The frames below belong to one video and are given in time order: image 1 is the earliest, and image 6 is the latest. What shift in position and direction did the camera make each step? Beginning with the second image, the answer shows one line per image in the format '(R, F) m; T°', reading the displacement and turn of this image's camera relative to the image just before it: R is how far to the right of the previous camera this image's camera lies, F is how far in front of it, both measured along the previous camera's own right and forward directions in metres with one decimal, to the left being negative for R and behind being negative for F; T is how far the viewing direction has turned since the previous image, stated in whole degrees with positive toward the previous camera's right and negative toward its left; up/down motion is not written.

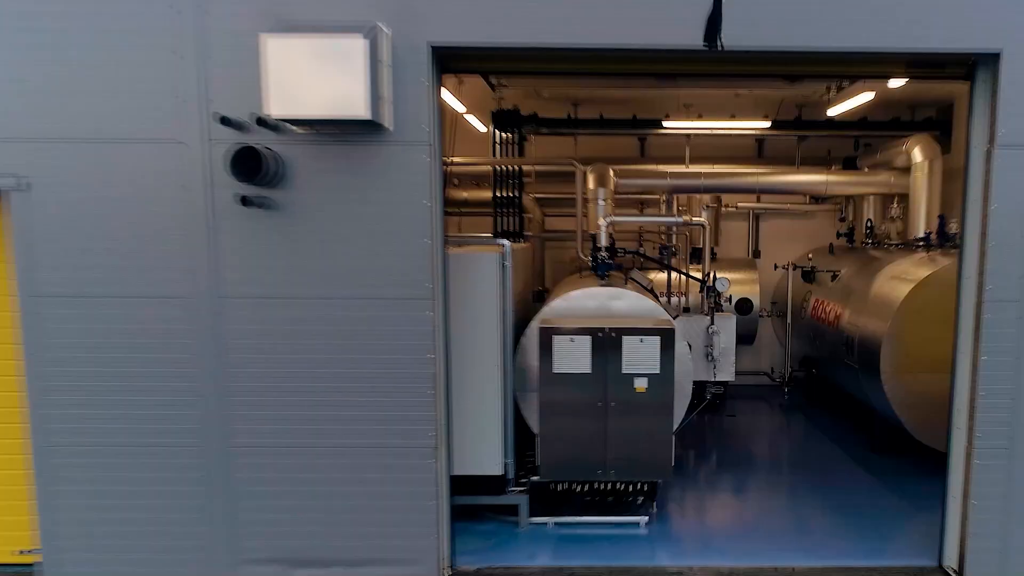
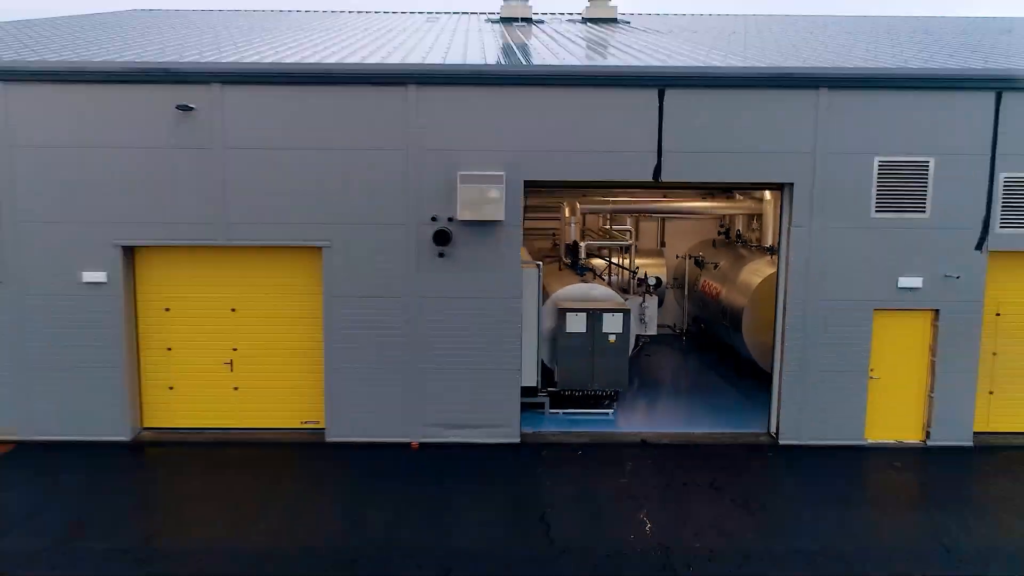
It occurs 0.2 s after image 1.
(-0.2, -1.0) m; +5°
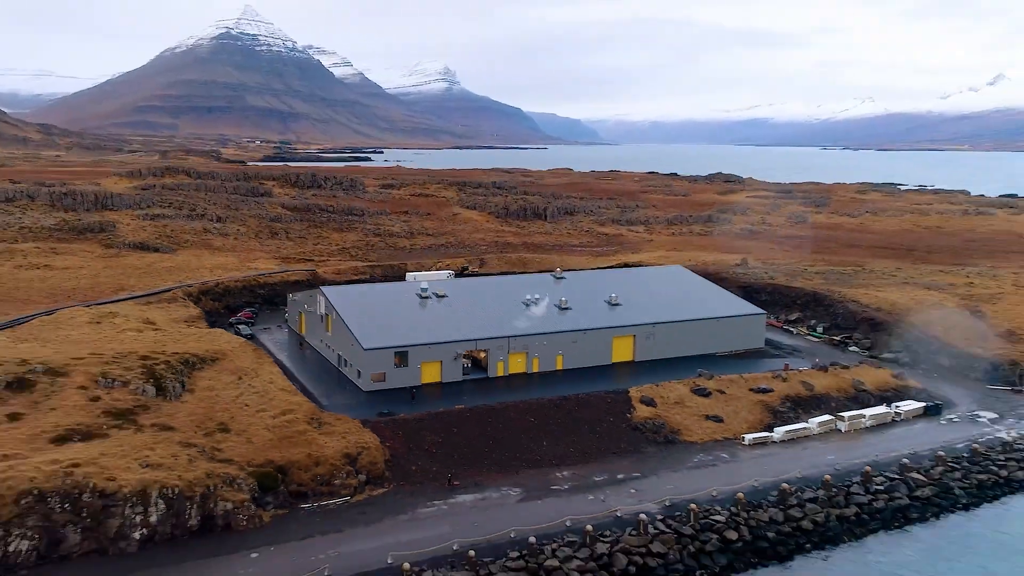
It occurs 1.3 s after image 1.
(-4.5, -16.9) m; +15°
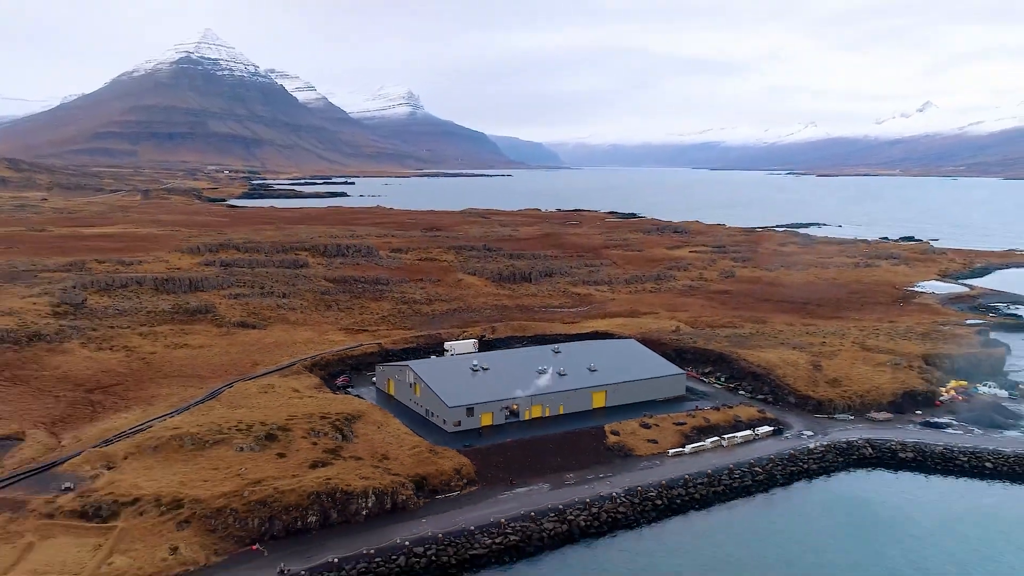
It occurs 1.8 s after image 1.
(-1.3, -13.2) m; +1°
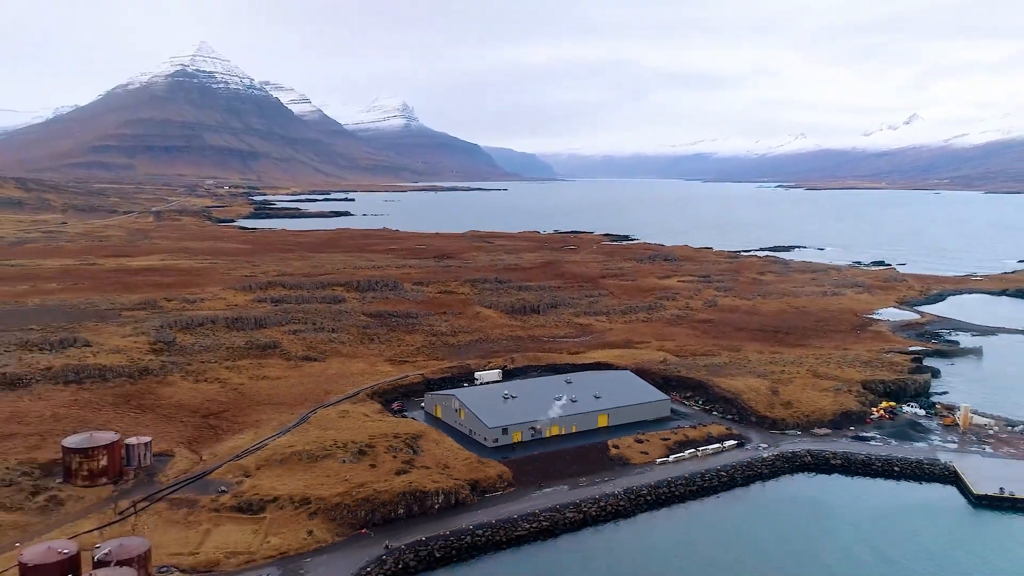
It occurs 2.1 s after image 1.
(-0.9, -10.2) m; 0°
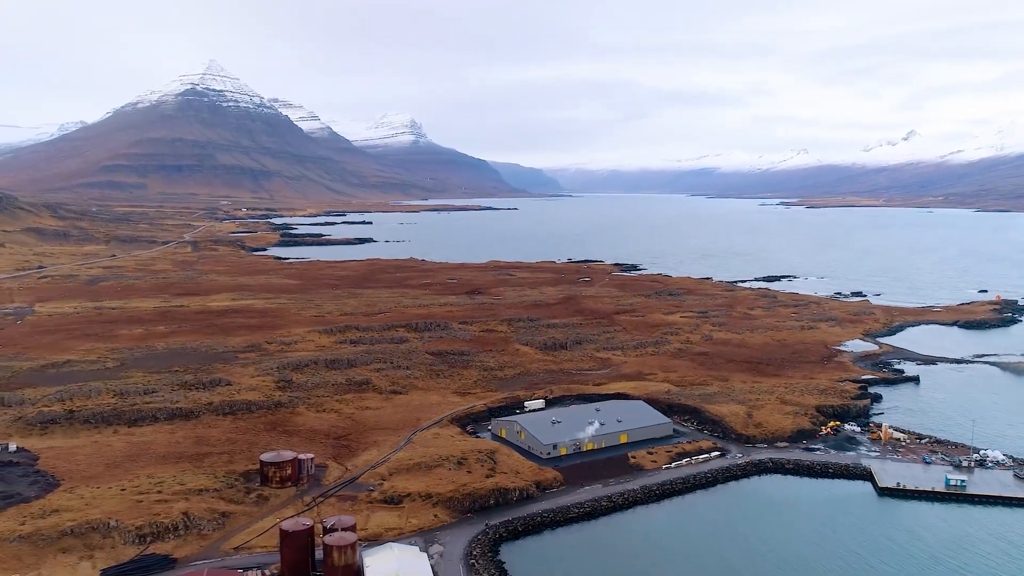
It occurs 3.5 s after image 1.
(-1.7, -17.7) m; 0°
